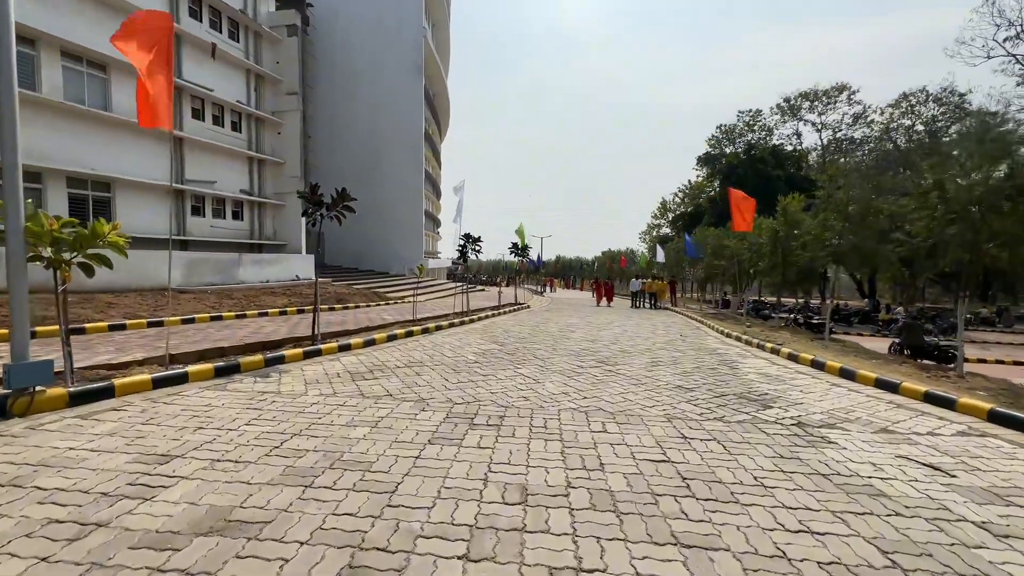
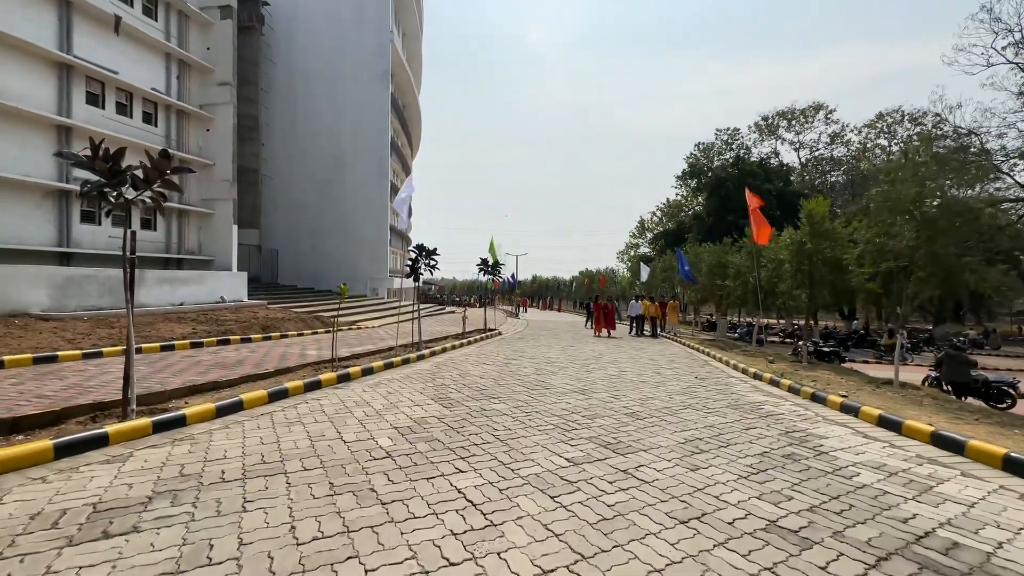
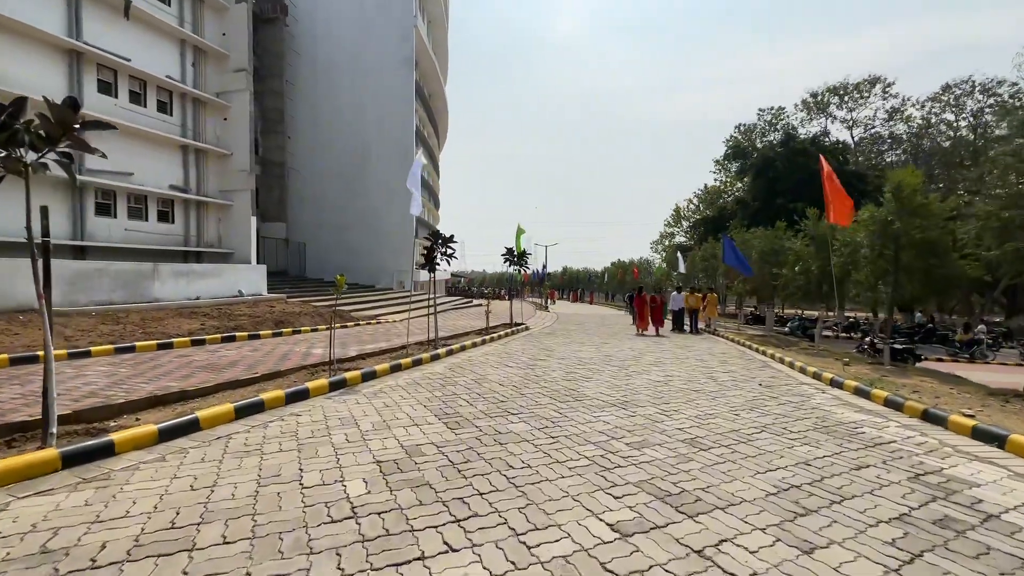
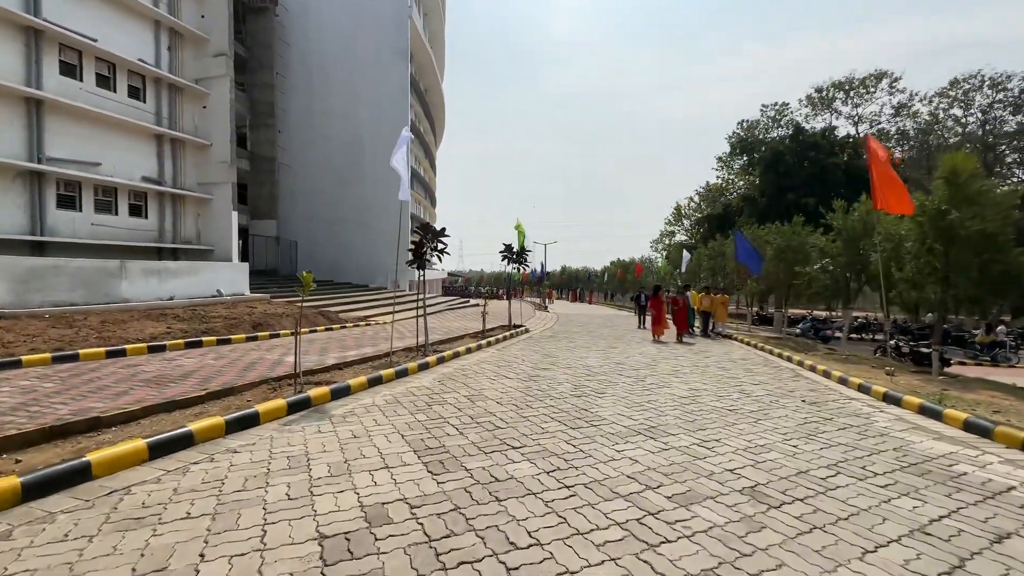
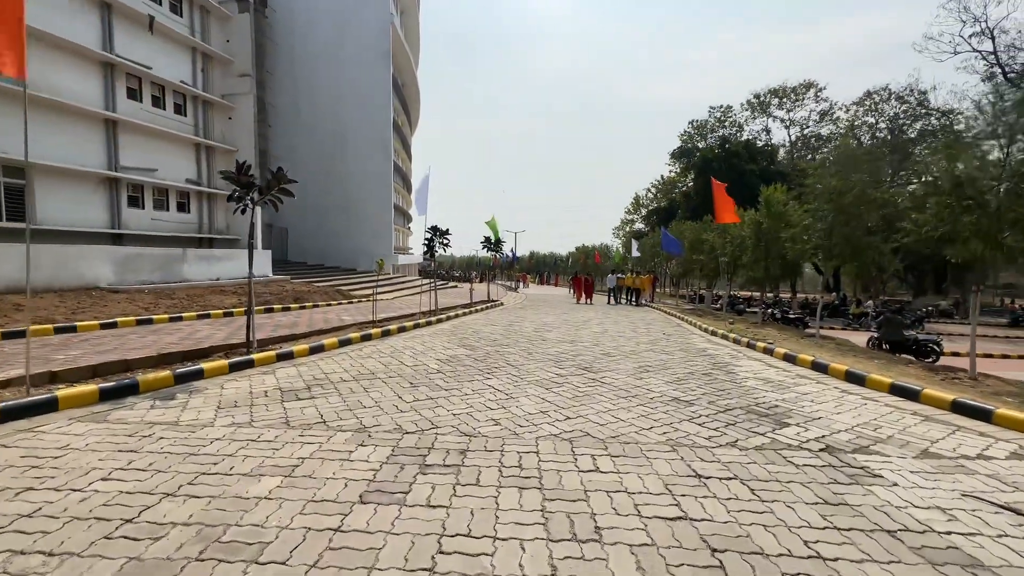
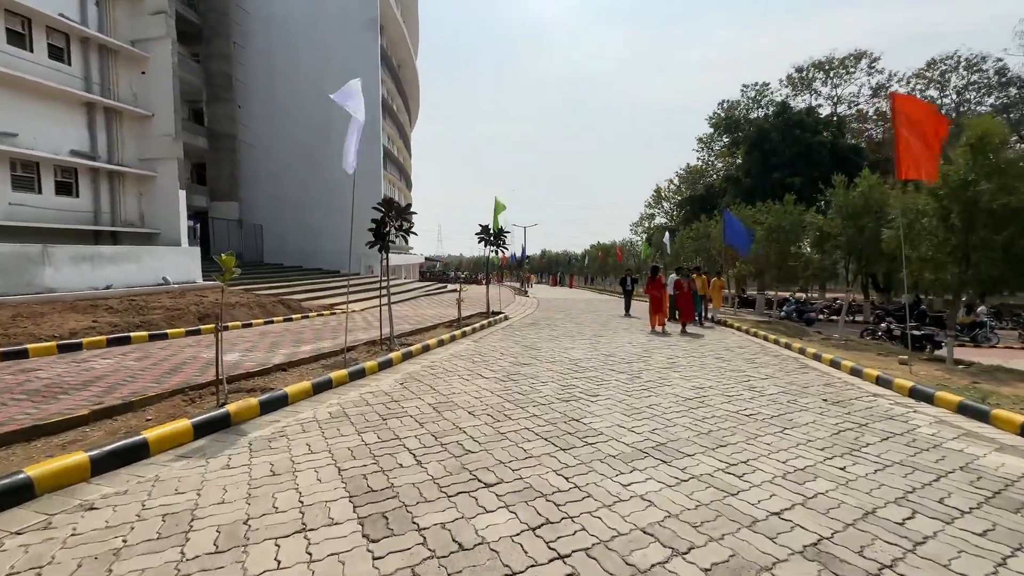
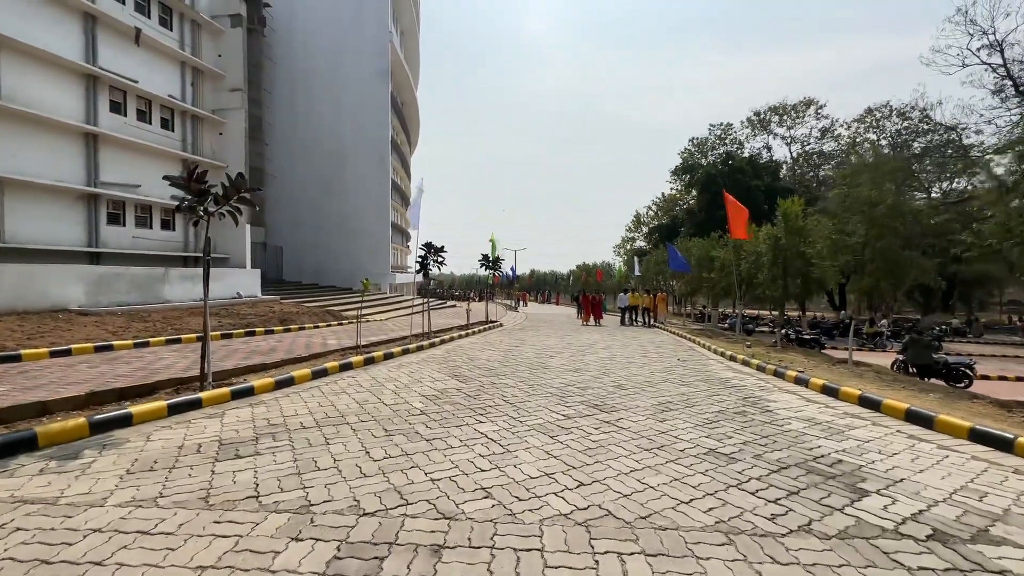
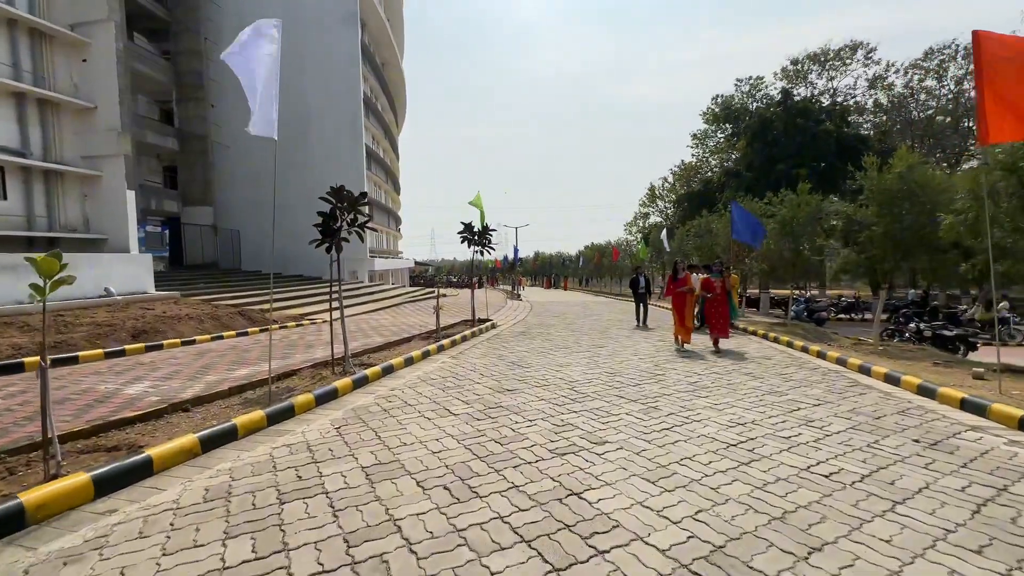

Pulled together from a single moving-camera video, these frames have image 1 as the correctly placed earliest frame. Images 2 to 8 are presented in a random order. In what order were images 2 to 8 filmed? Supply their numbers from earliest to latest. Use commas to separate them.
5, 7, 2, 3, 4, 6, 8
